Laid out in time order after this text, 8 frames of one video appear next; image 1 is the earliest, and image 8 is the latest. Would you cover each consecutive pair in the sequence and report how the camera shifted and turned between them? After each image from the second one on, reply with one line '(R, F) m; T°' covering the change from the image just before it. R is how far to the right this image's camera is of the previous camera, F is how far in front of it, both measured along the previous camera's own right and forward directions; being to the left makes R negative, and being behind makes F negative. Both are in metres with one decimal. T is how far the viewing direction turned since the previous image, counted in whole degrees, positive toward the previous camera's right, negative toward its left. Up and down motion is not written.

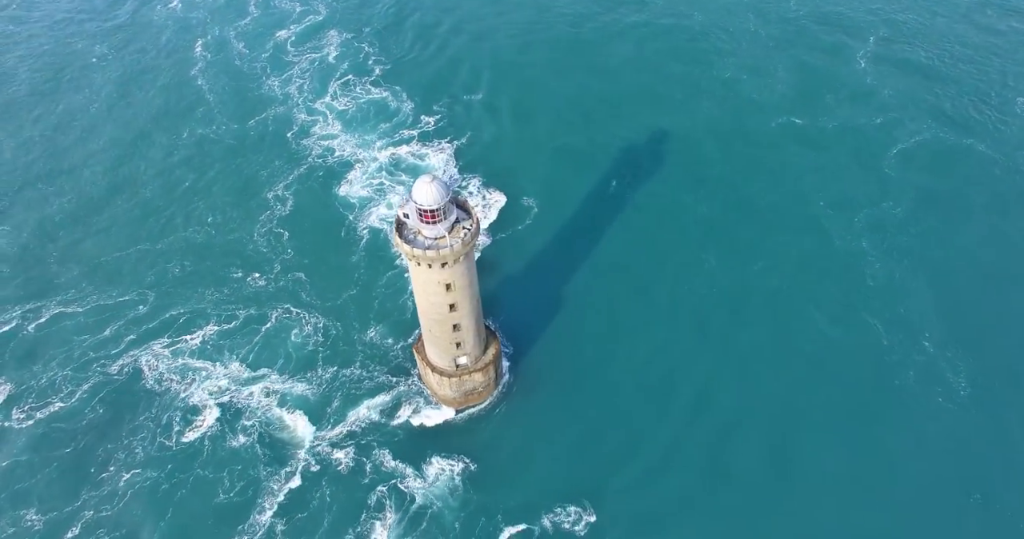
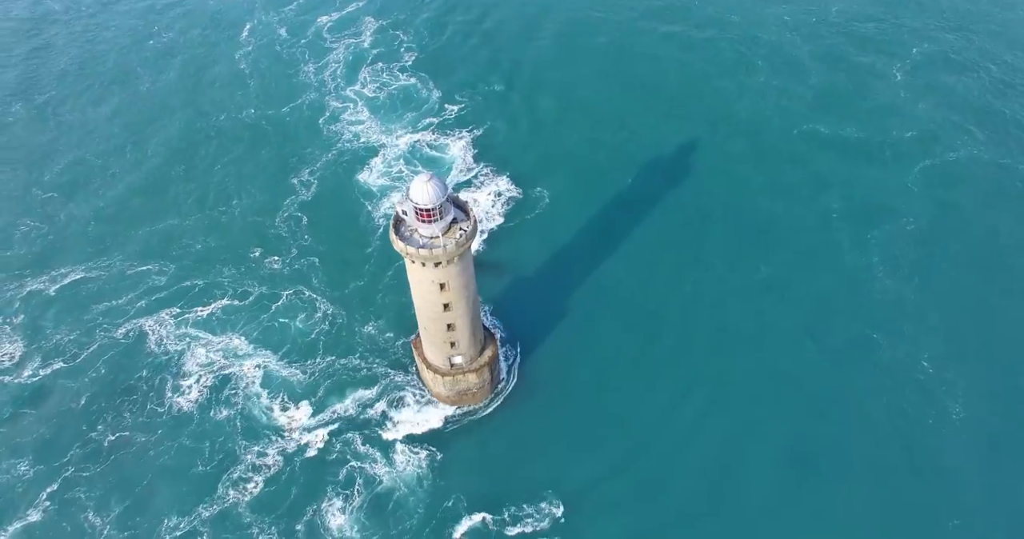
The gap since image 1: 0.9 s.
(+8.2, -0.9) m; -6°
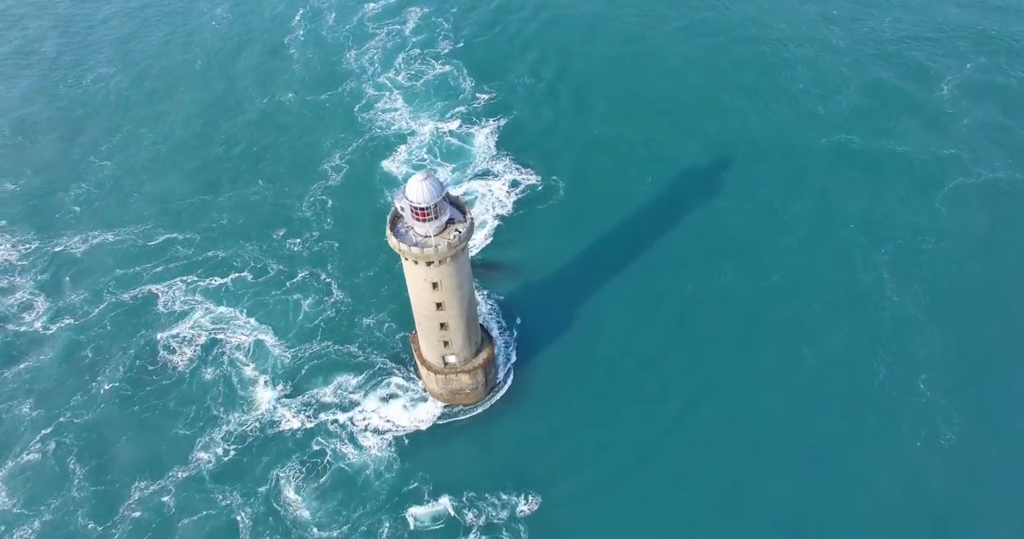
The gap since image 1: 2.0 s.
(+10.7, -0.4) m; -7°
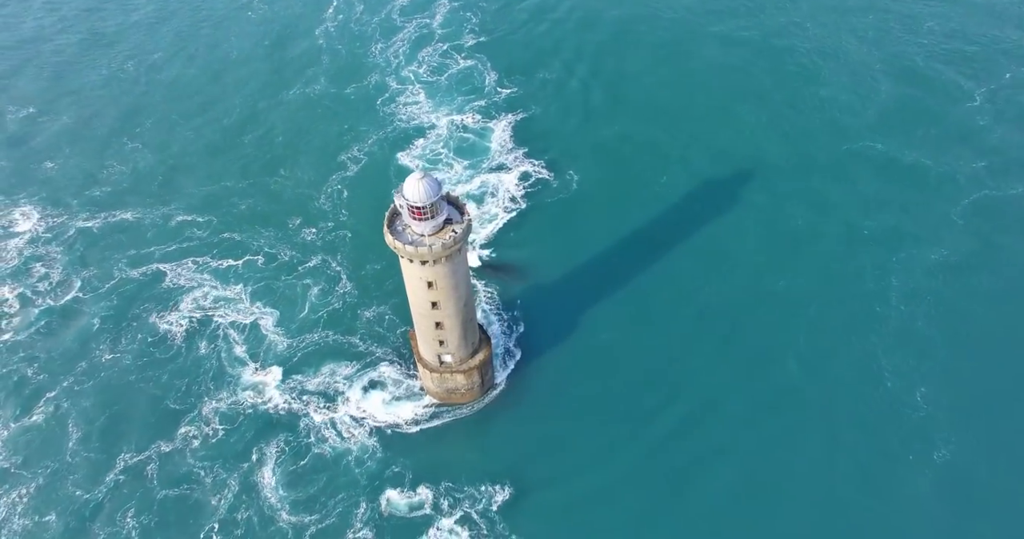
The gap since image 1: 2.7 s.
(+6.8, +0.1) m; -5°
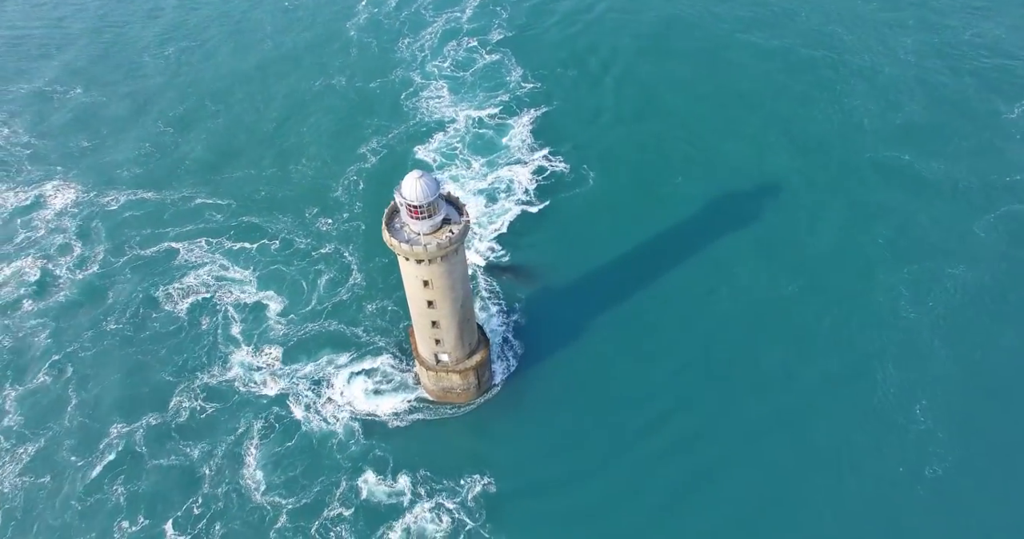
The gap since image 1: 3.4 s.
(+6.4, 0.0) m; -4°
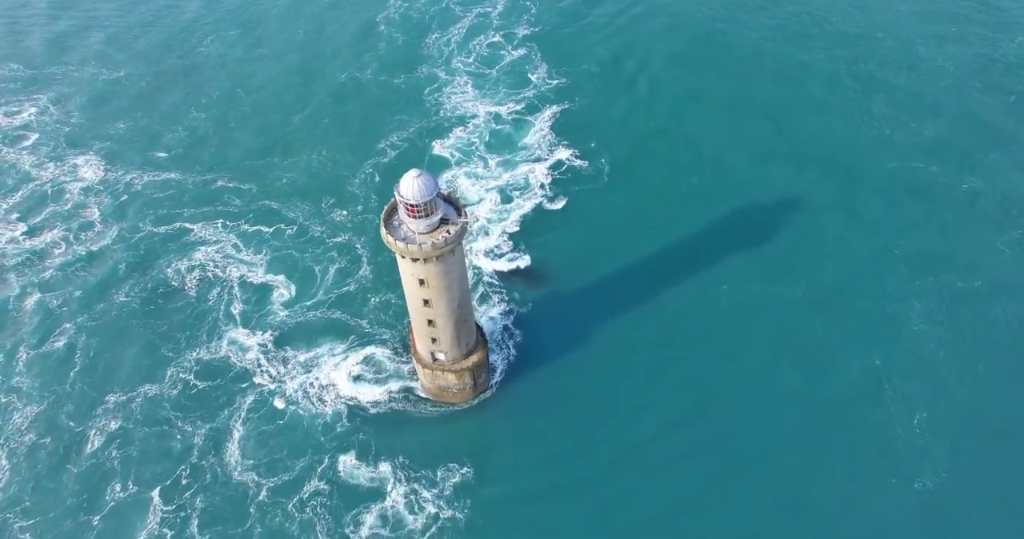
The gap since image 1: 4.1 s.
(+6.3, -0.2) m; -4°
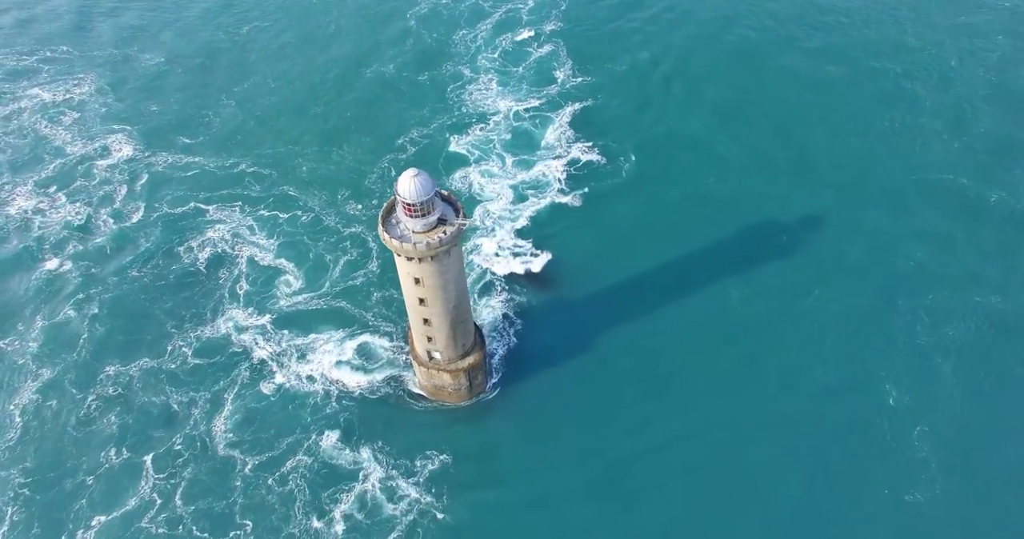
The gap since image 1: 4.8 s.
(+6.1, -0.9) m; -4°
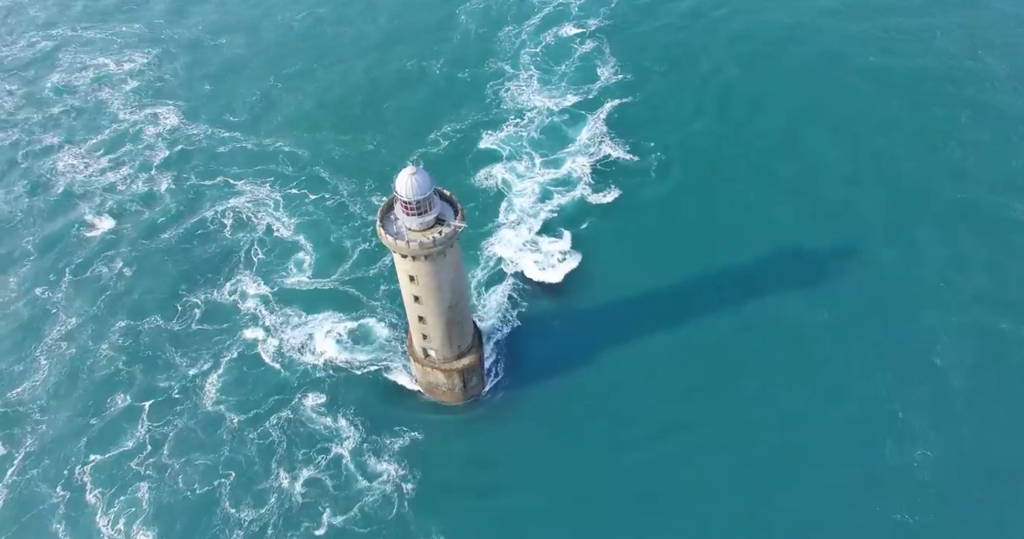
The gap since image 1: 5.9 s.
(+9.6, -0.9) m; -6°
